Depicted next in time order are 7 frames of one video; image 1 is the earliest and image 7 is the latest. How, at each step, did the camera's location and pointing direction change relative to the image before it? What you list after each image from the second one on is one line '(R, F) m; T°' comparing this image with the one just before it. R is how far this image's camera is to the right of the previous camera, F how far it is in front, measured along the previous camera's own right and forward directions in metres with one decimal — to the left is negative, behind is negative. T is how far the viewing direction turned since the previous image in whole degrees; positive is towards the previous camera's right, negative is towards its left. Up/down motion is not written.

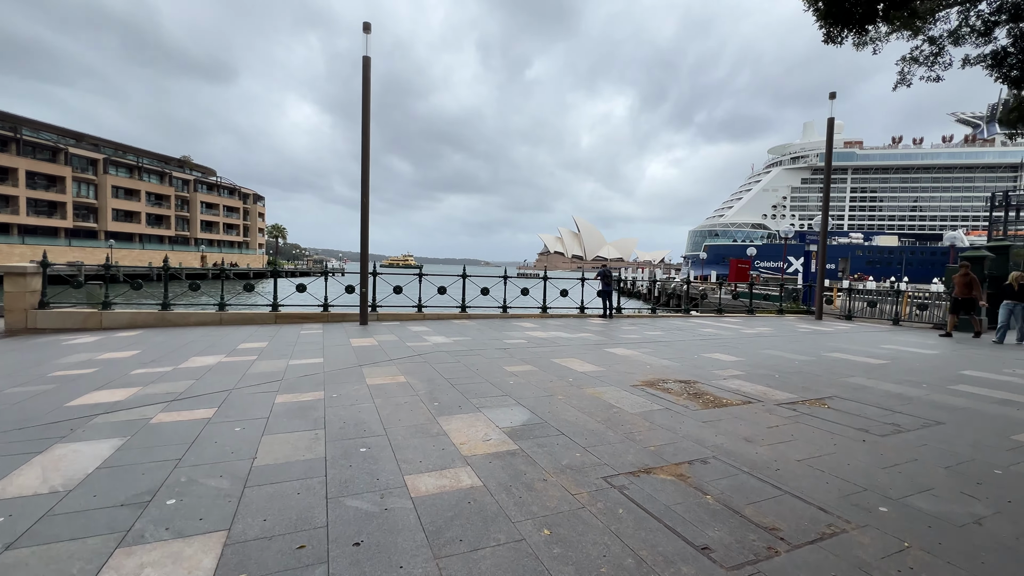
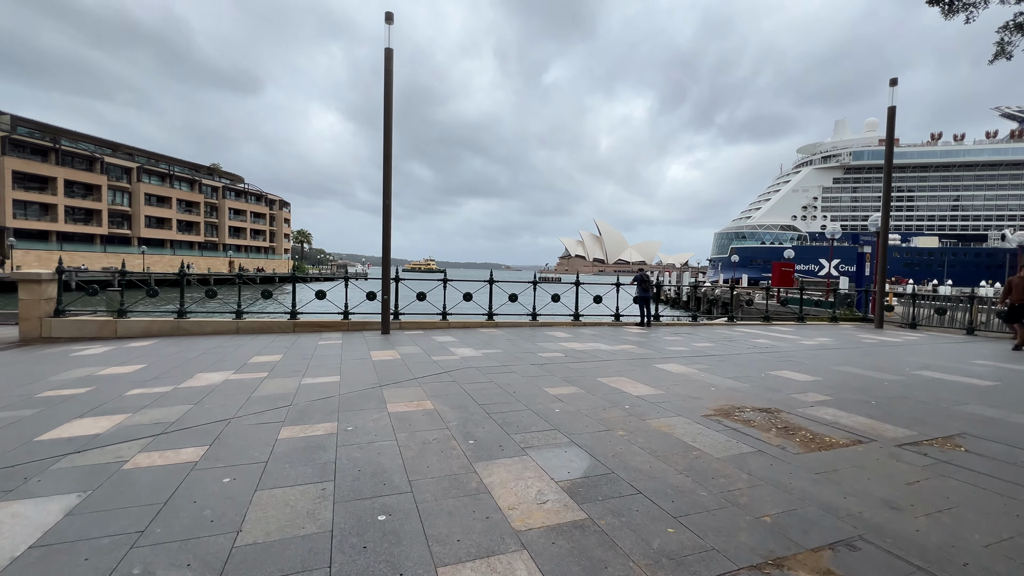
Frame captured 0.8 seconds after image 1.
(-0.3, +0.8) m; -3°
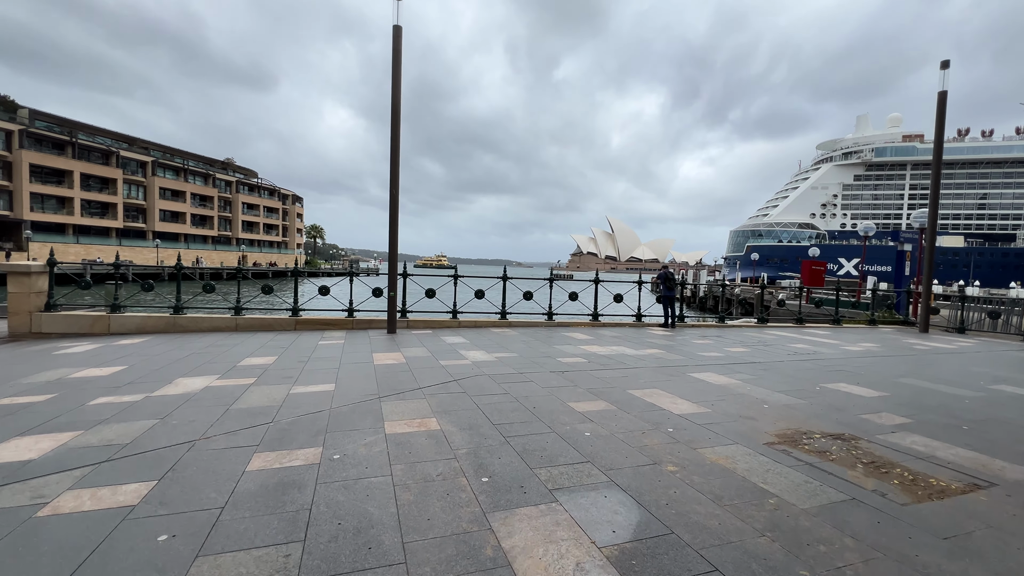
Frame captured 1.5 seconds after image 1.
(-0.1, +0.8) m; -1°
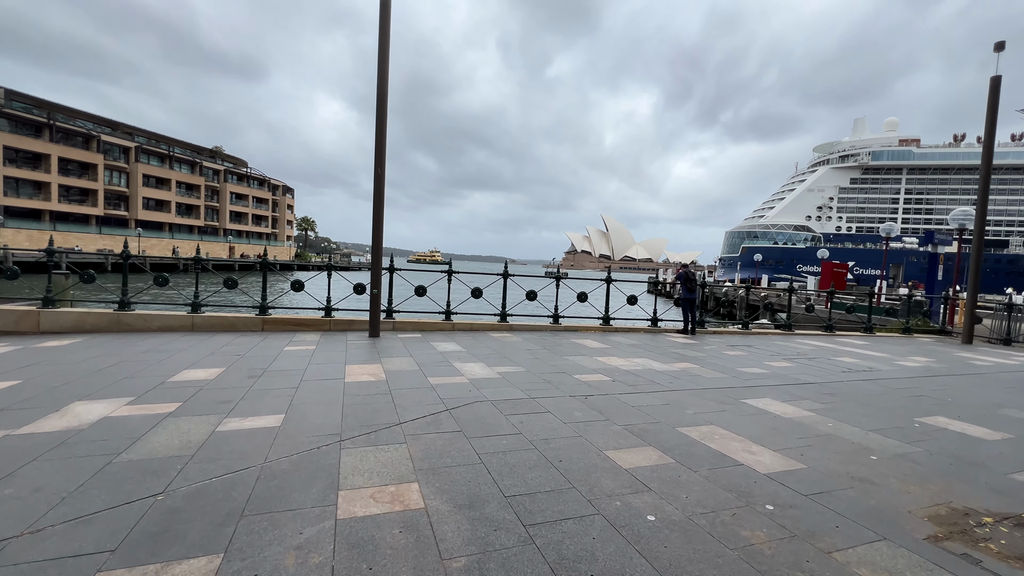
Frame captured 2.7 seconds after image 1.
(-0.2, +1.4) m; +1°
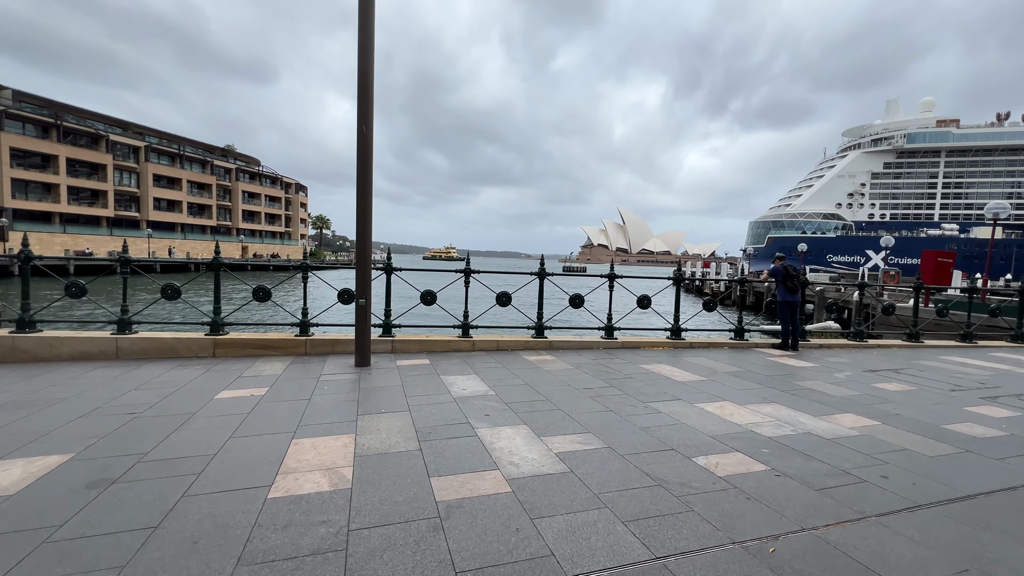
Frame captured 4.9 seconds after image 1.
(-0.4, +2.6) m; -2°
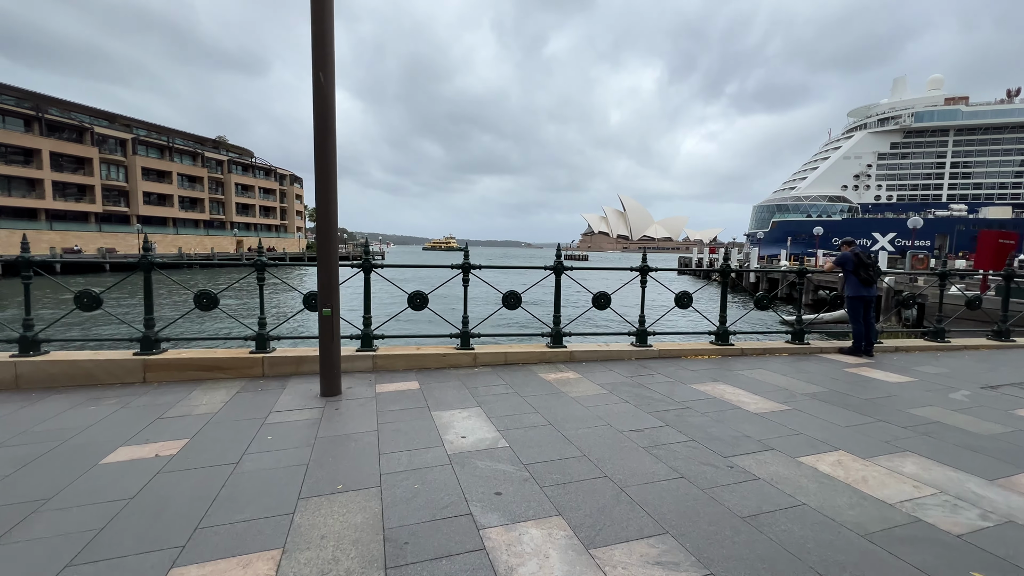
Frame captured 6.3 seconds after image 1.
(-0.1, +1.5) m; 0°
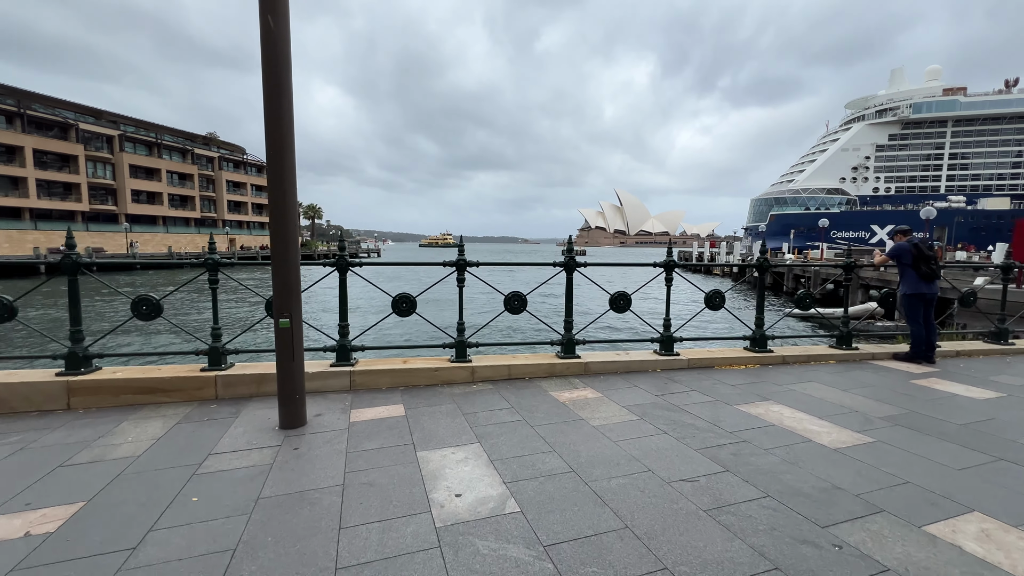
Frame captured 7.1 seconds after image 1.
(-0.1, +0.9) m; 0°
